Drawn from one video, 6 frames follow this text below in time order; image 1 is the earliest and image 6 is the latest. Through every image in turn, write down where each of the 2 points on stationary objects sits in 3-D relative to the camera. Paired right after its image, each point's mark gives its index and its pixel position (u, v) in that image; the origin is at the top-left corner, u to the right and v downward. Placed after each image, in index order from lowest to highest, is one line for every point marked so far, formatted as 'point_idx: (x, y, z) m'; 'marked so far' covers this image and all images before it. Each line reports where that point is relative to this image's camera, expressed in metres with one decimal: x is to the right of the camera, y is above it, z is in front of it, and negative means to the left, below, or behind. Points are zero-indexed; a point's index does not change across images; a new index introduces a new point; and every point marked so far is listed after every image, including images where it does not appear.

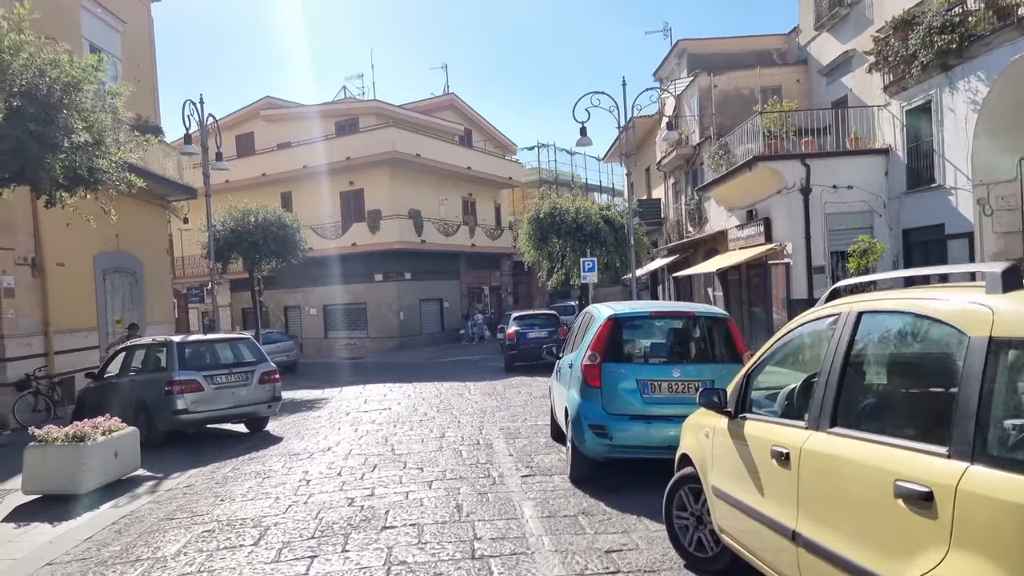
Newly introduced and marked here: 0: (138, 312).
0: (-8.0, -0.6, +16.6) m
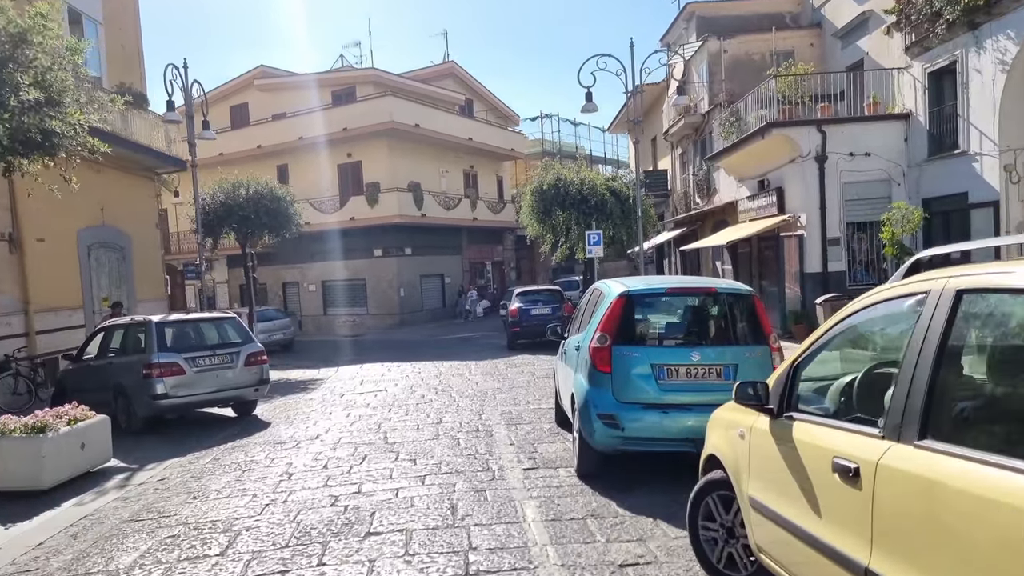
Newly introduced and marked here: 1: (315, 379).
0: (-7.9, -0.1, +16.1) m
1: (-3.2, -1.5, +12.6) m
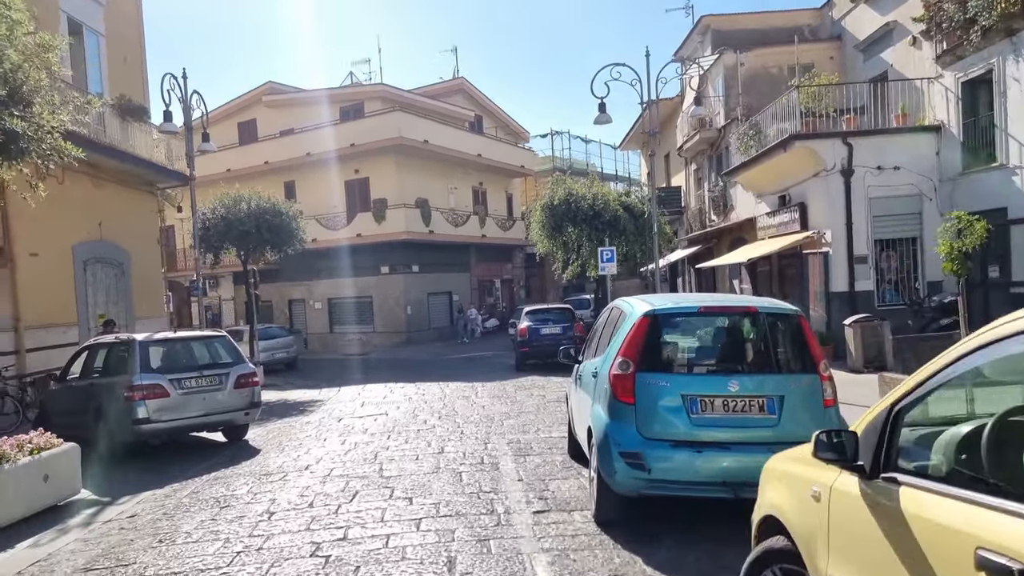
0: (-7.7, -0.4, +15.5) m
1: (-3.0, -1.7, +12.0) m
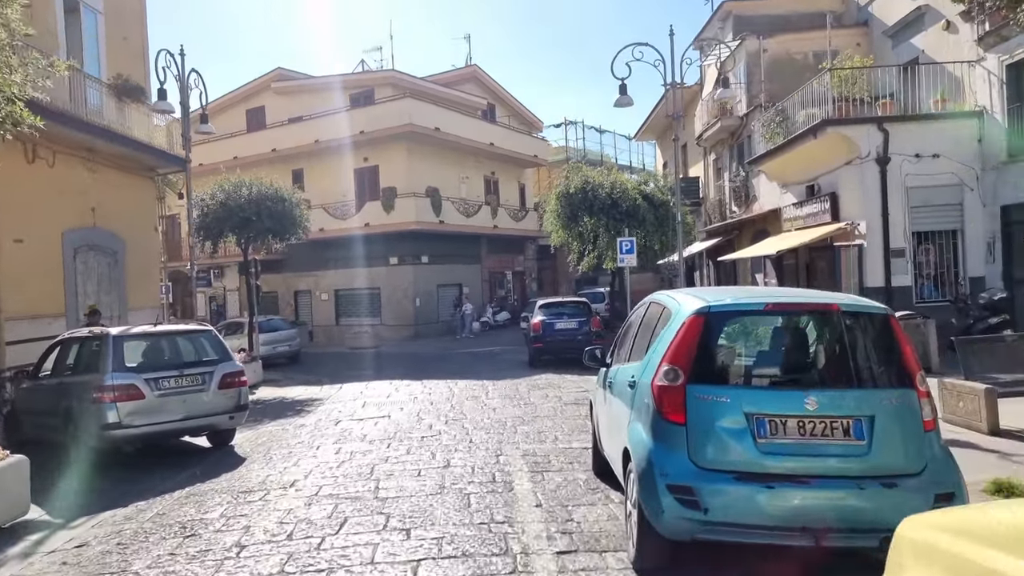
0: (-7.5, -0.2, +14.8) m
1: (-2.9, -1.6, +11.2) m
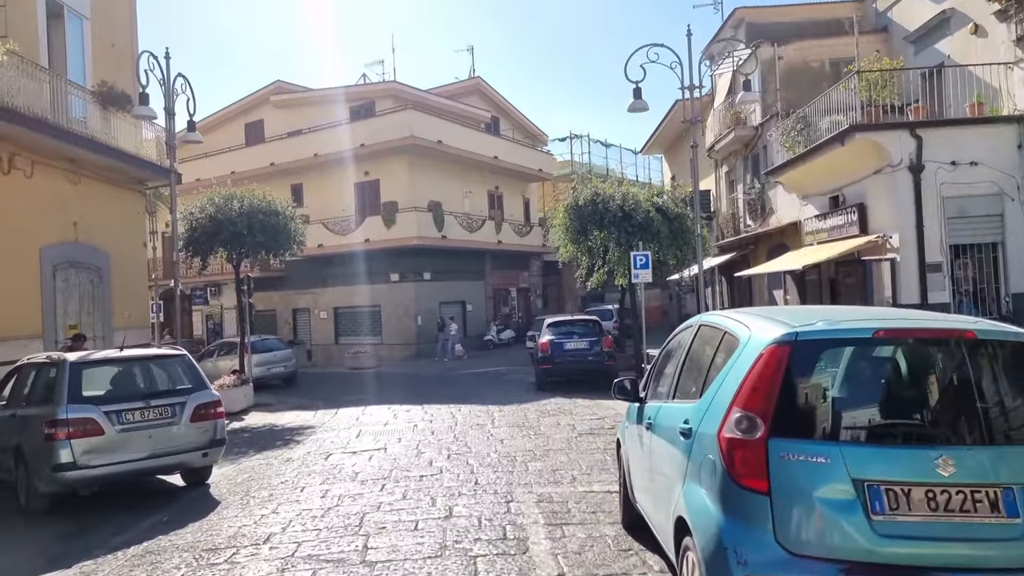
0: (-7.4, -0.6, +14.0) m
1: (-2.8, -1.9, +10.4) m
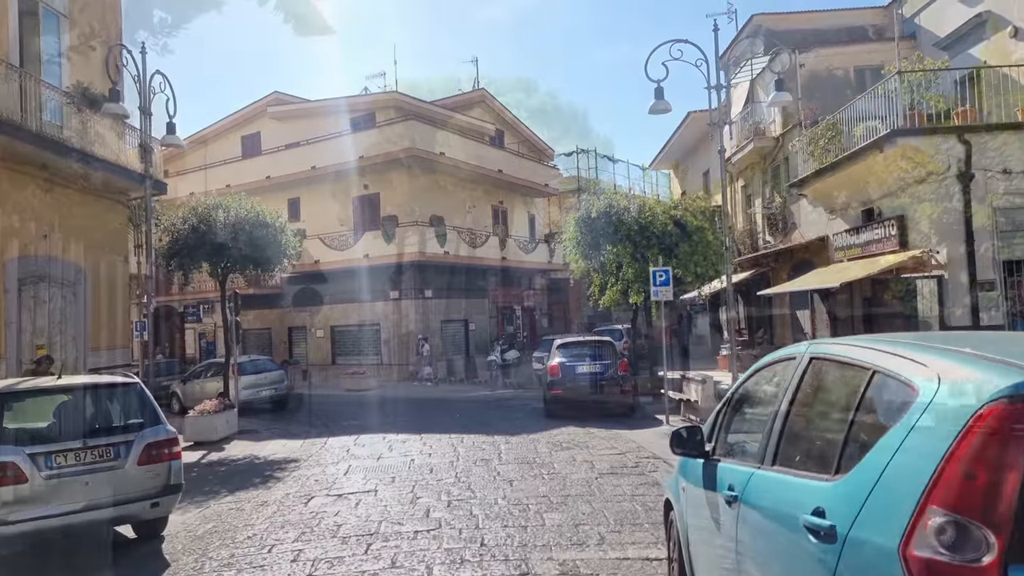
0: (-7.3, -0.8, +13.0) m
1: (-2.6, -2.1, +9.2) m
